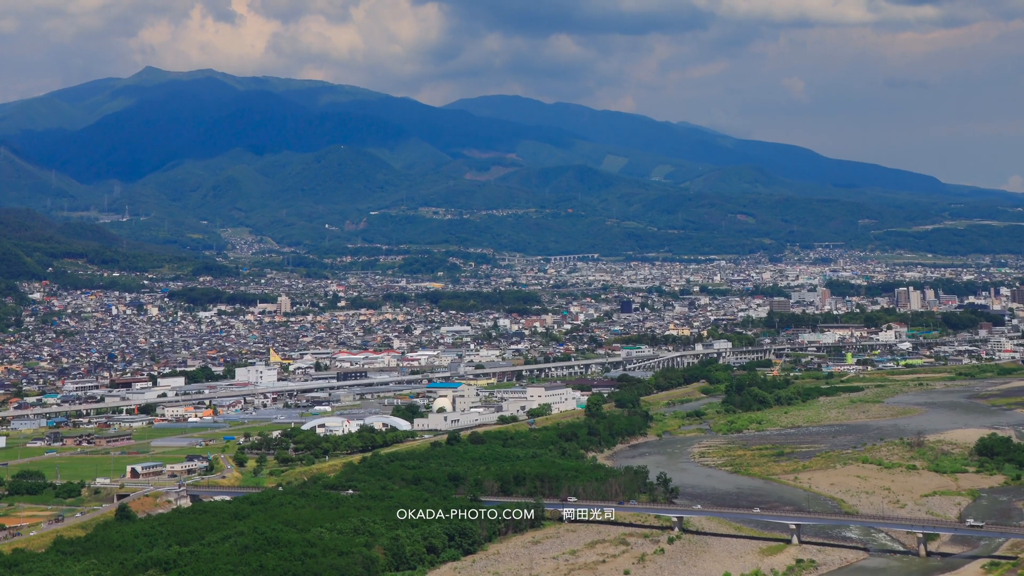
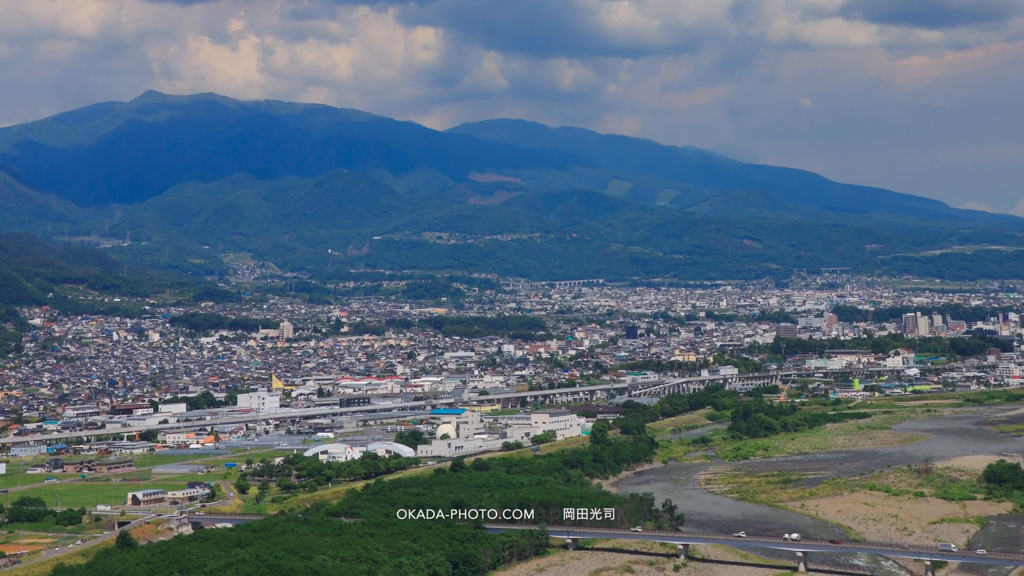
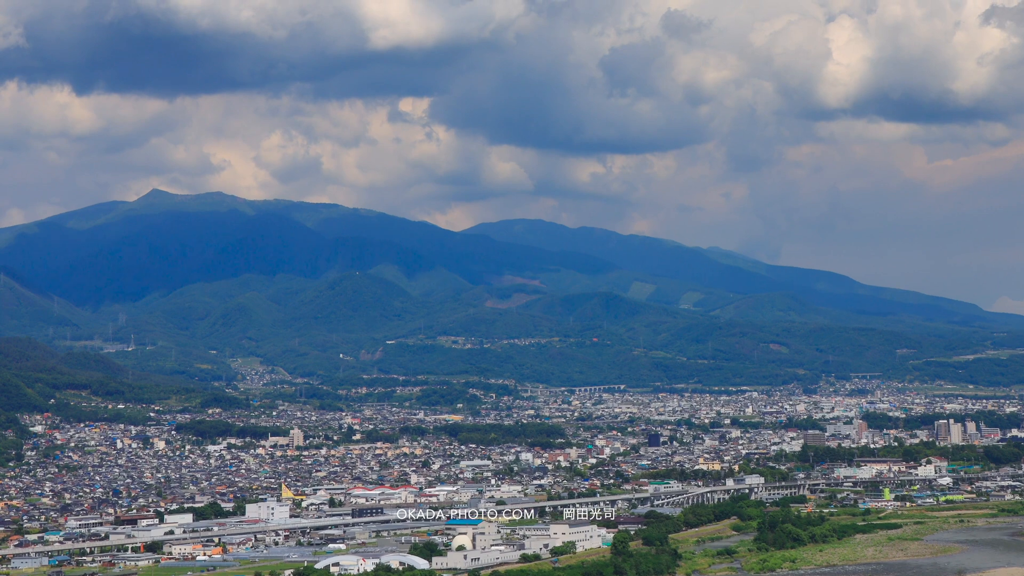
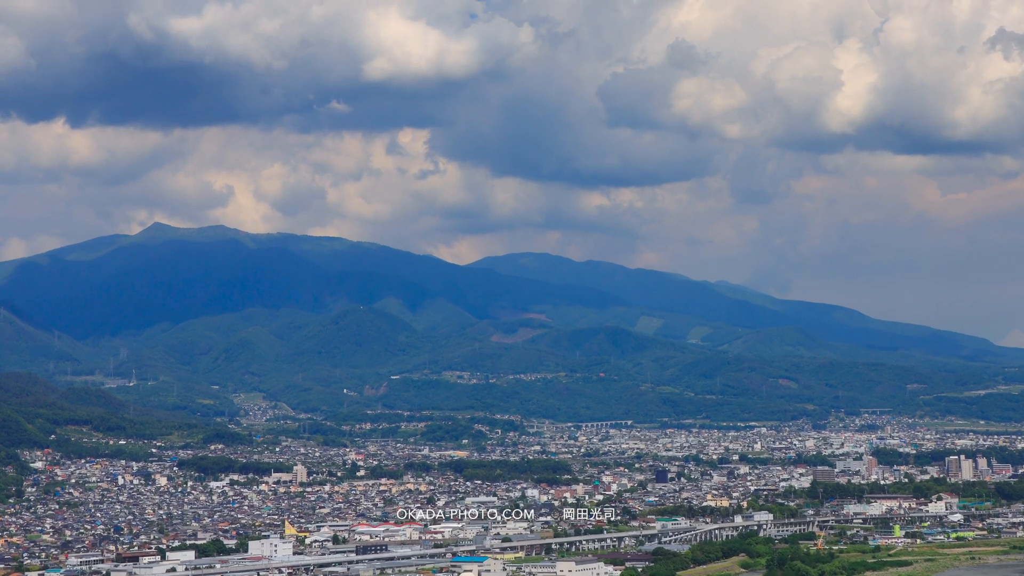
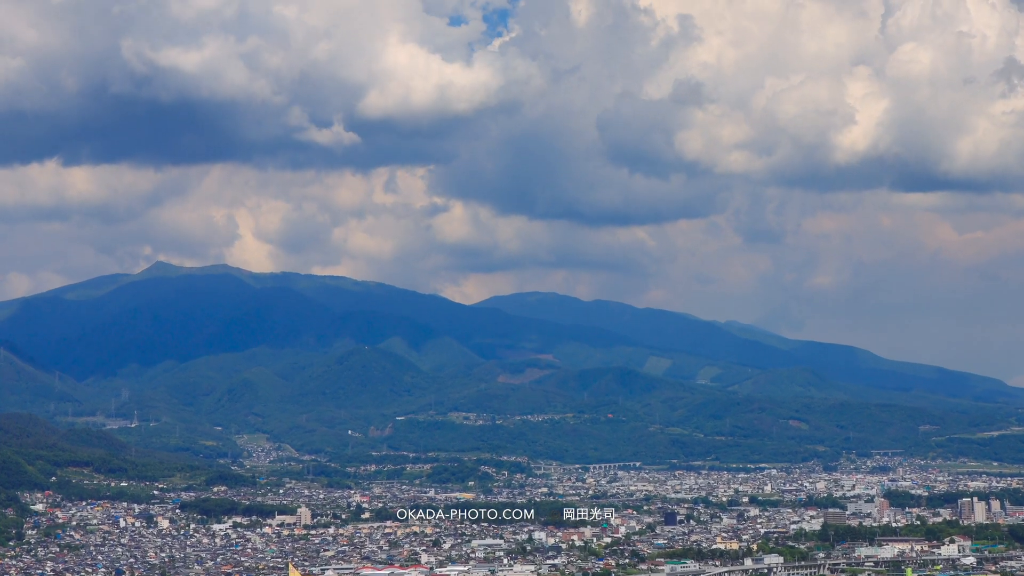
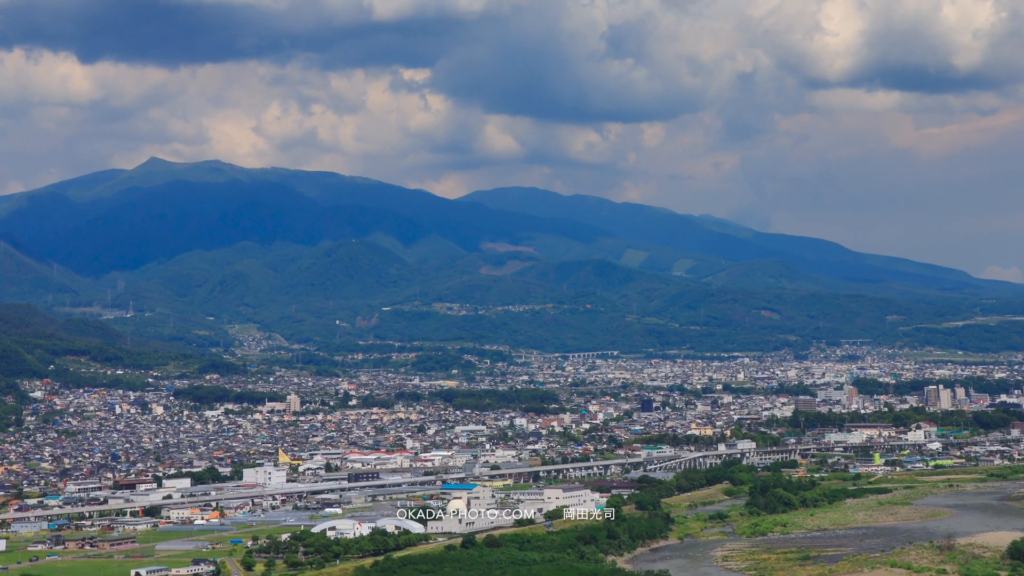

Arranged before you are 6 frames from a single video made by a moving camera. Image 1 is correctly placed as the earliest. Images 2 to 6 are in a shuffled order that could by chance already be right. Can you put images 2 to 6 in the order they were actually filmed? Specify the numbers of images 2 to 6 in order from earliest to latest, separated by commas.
2, 6, 3, 4, 5
